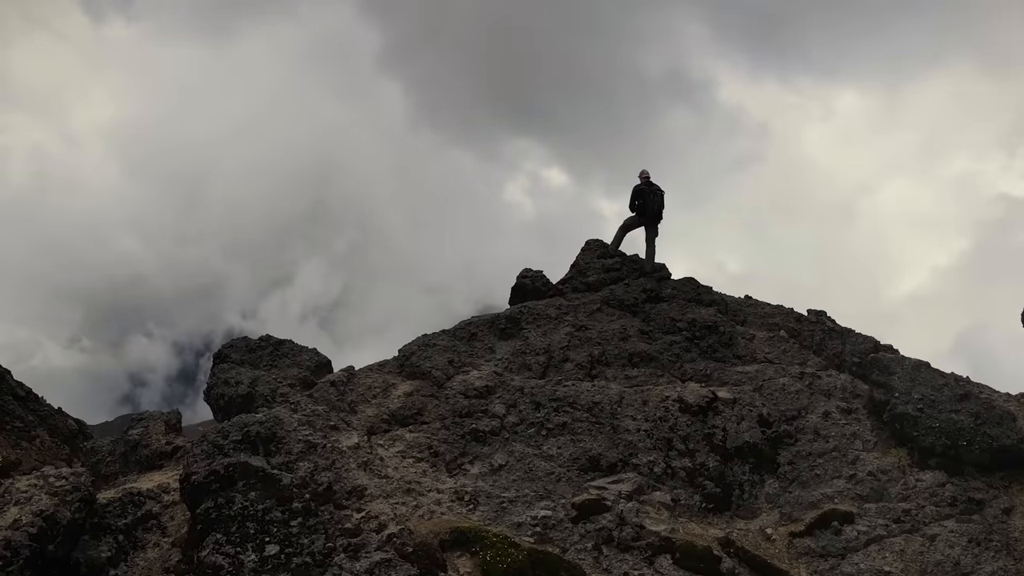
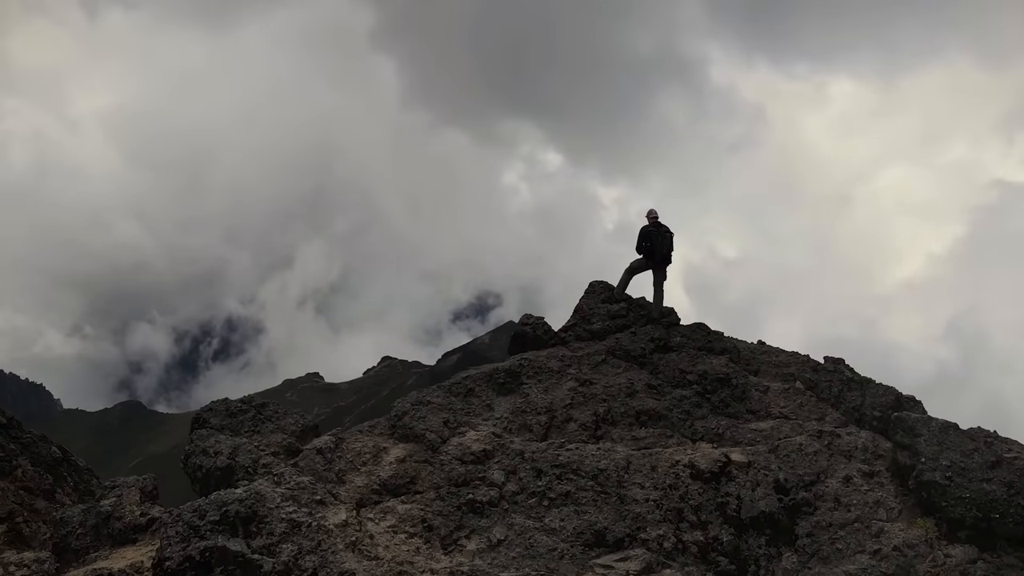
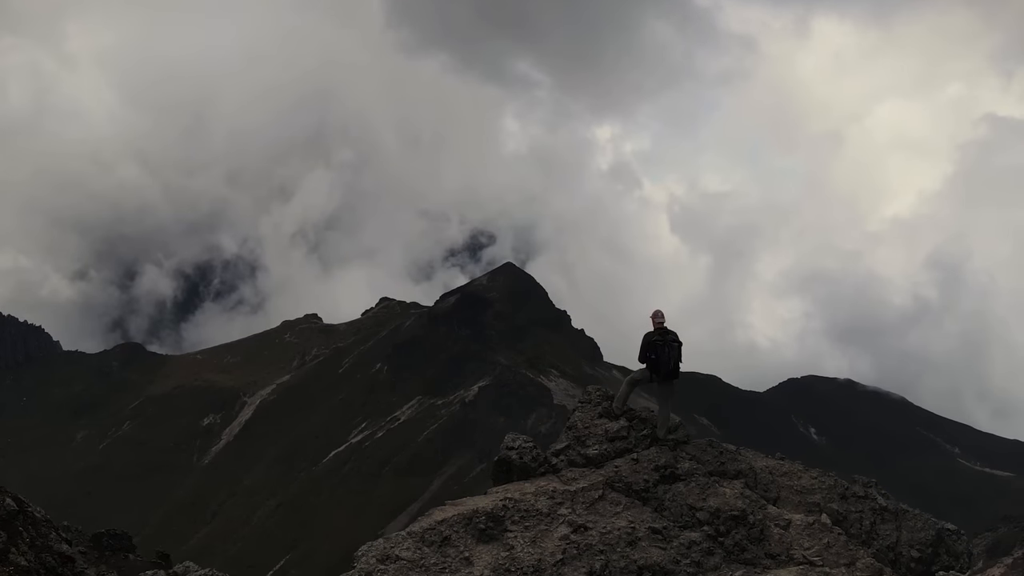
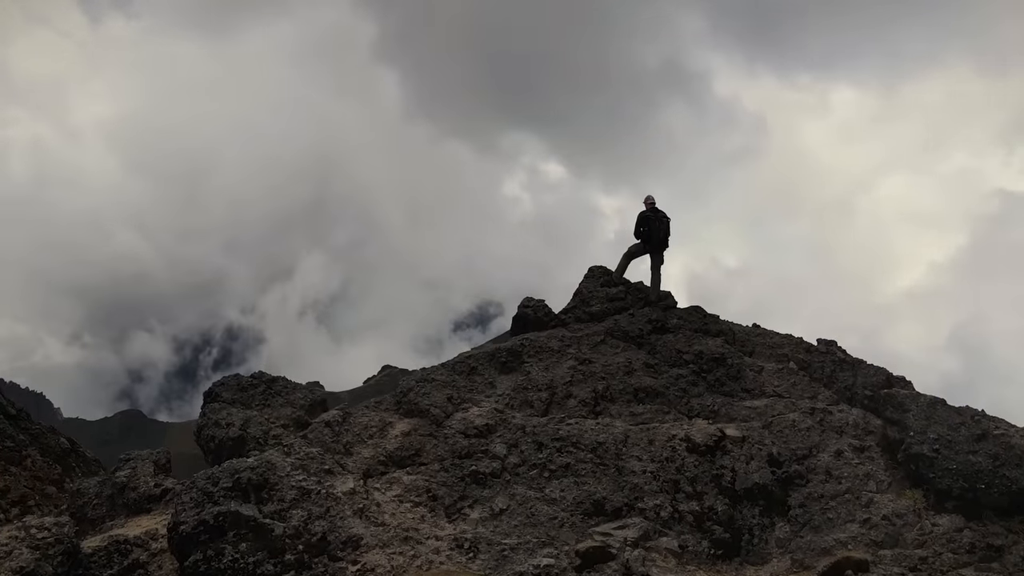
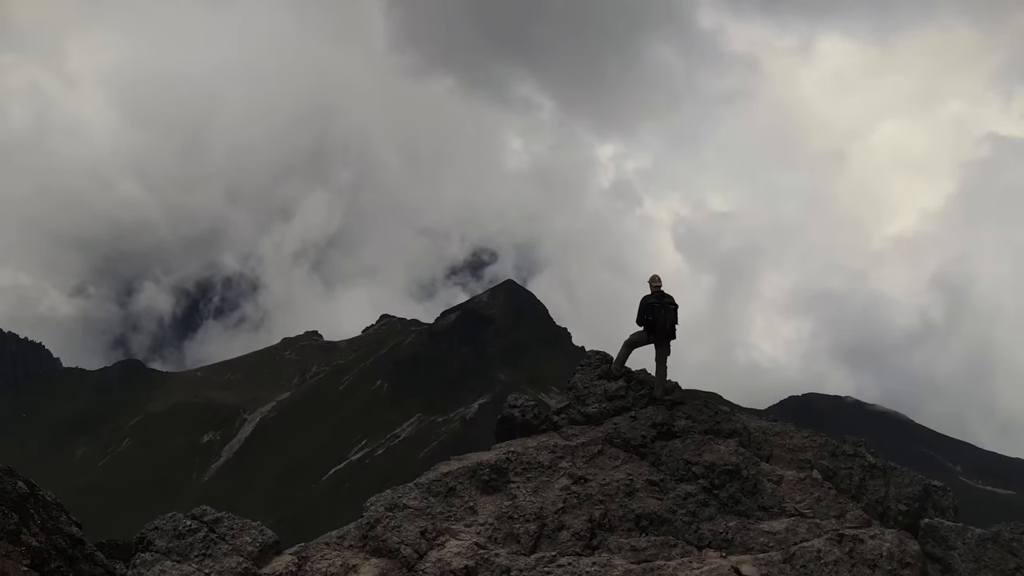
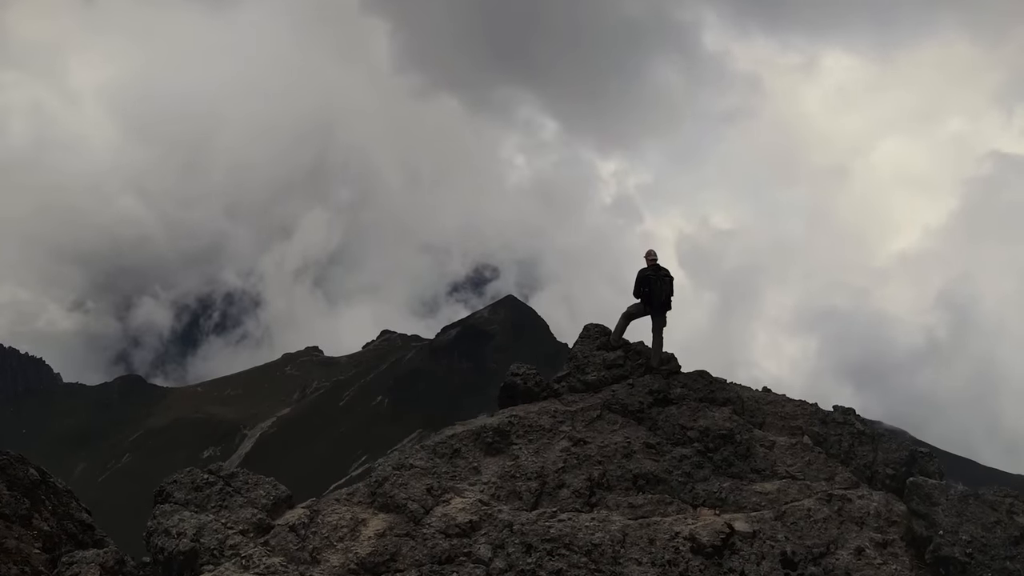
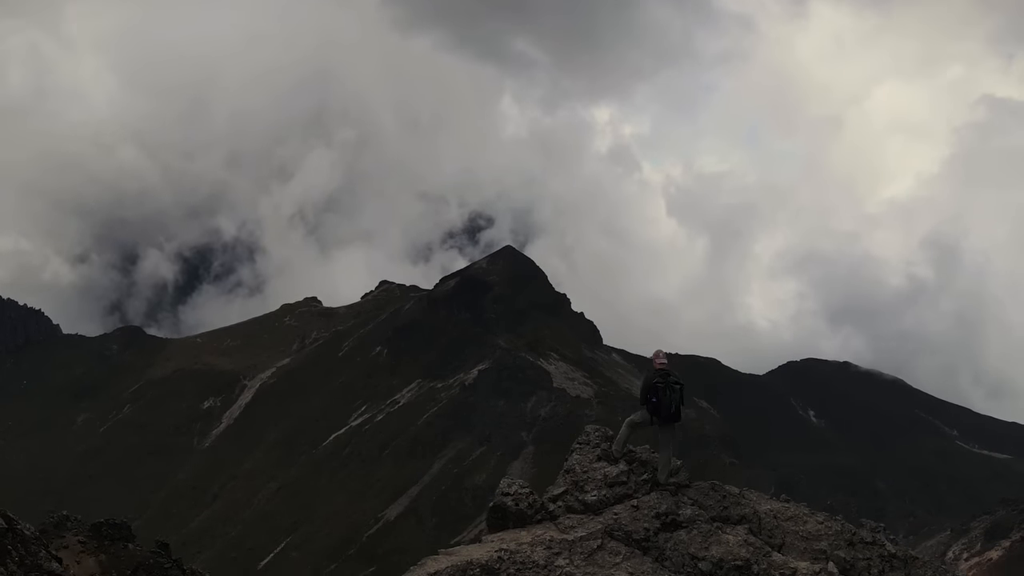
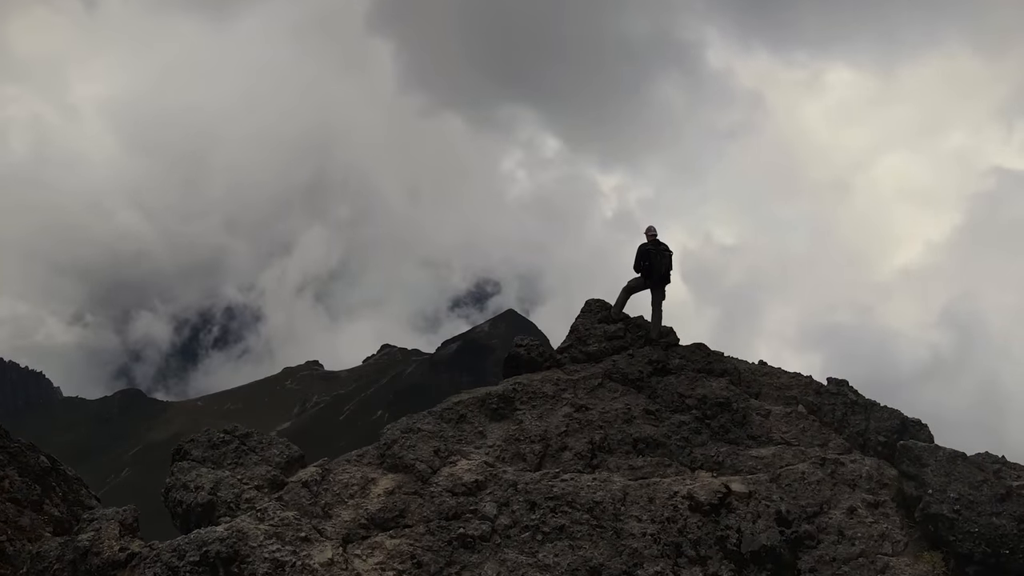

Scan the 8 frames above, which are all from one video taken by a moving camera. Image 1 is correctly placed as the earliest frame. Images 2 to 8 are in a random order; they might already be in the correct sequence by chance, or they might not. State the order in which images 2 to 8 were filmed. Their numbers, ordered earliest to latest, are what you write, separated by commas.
4, 2, 8, 6, 5, 3, 7
